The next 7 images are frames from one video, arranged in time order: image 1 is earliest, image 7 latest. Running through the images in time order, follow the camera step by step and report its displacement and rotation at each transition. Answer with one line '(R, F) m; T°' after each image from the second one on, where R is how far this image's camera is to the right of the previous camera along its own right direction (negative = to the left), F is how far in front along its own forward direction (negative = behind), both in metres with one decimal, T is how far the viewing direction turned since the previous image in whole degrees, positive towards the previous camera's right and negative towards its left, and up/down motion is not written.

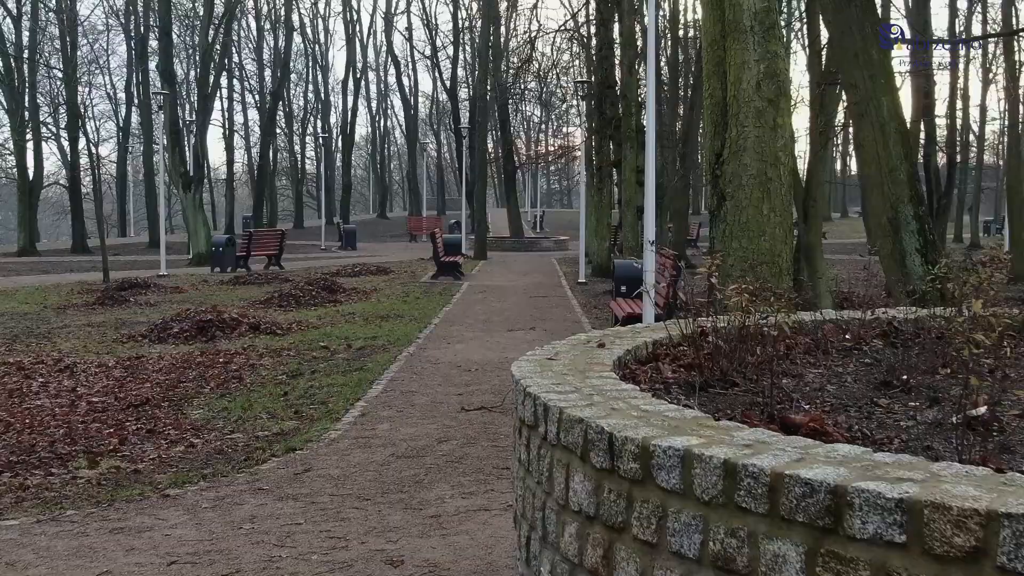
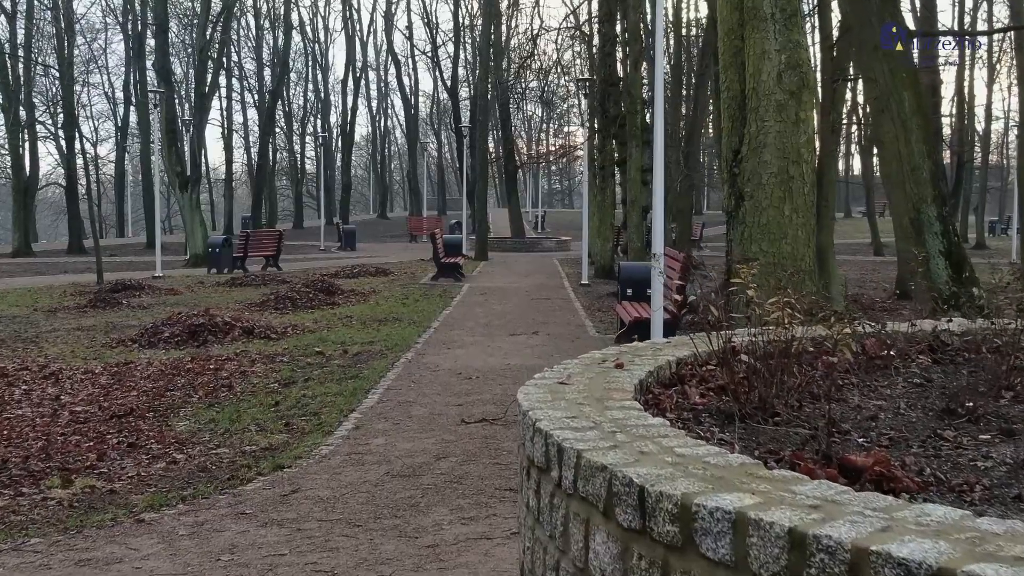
(0.0, +0.4) m; 0°
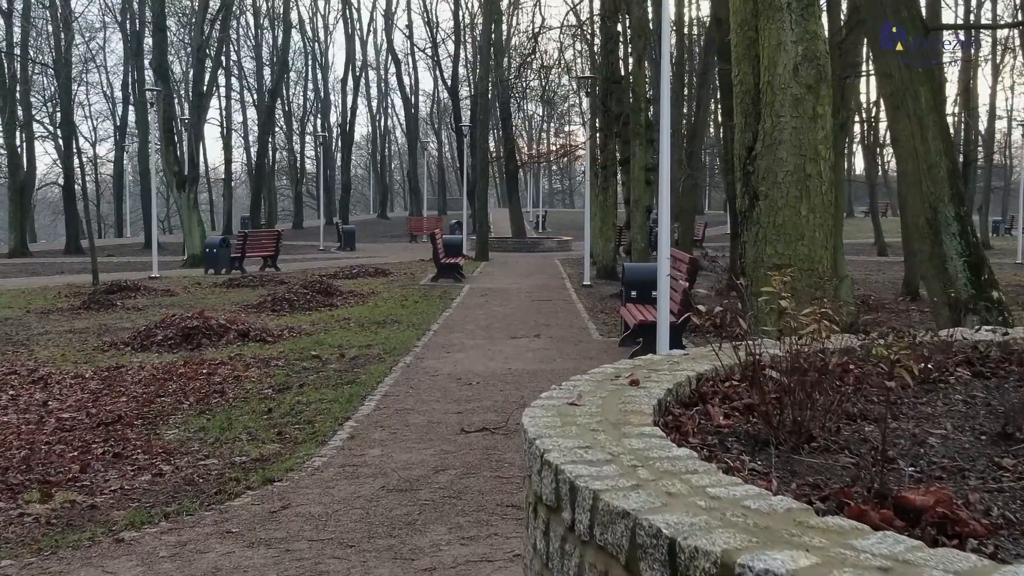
(0.0, +0.3) m; 0°
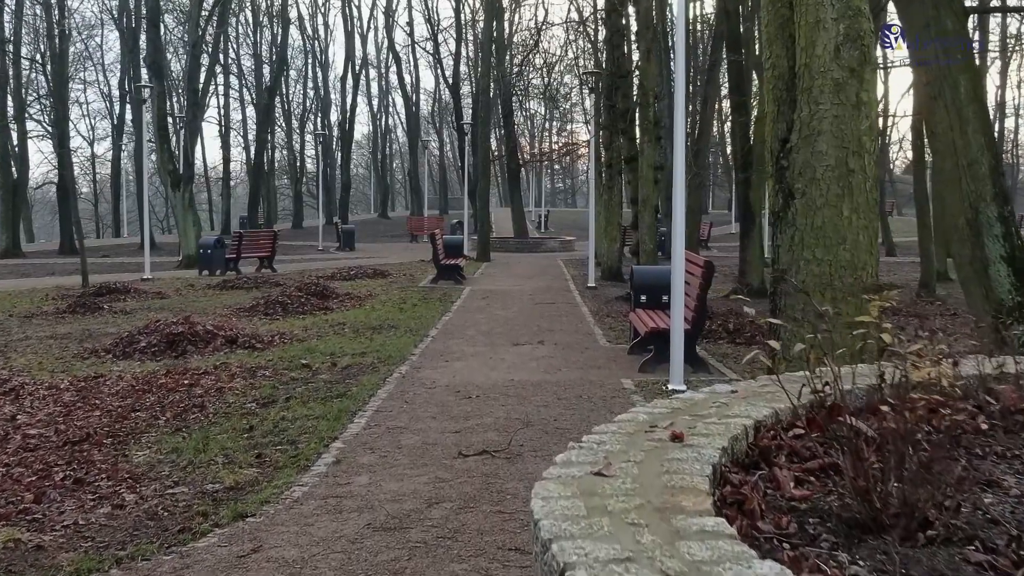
(0.0, +0.6) m; 0°
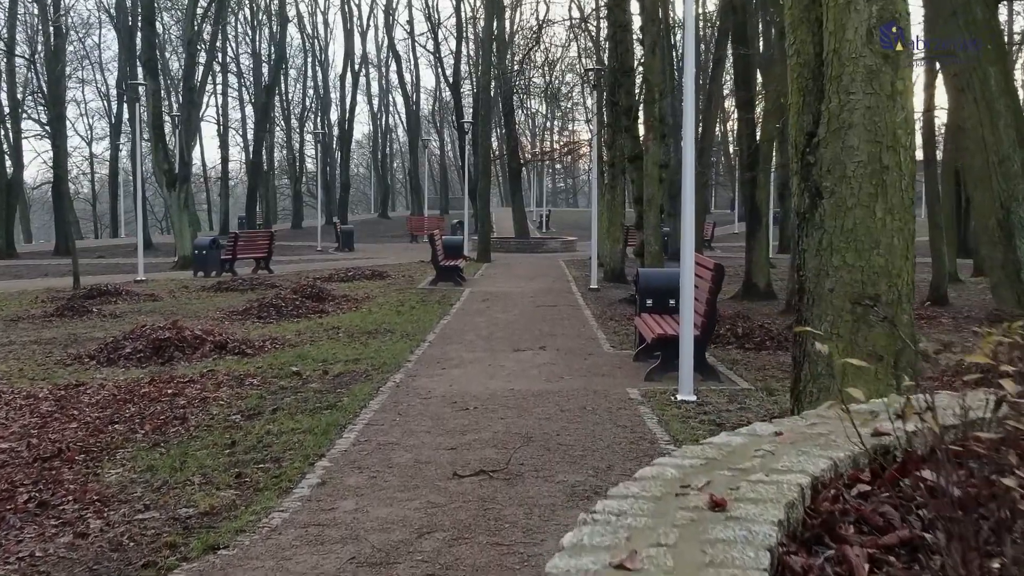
(0.0, +0.4) m; 0°
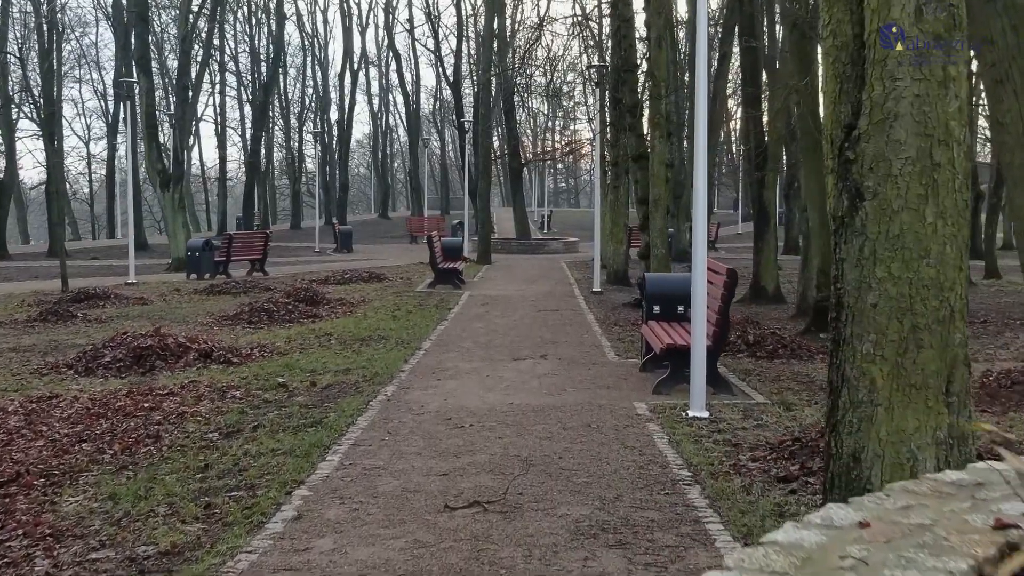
(0.0, +0.5) m; 0°
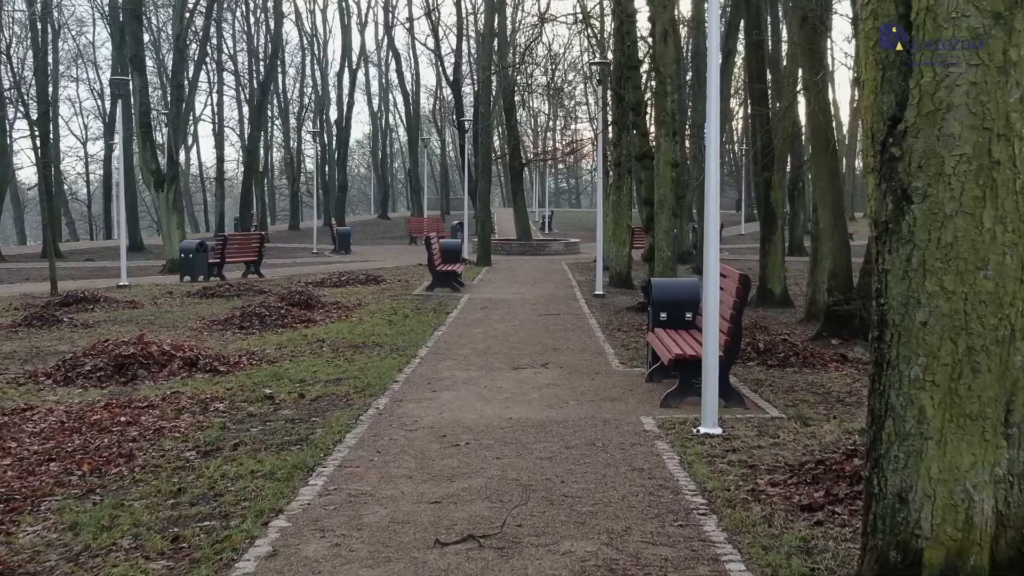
(0.0, +0.5) m; 0°
